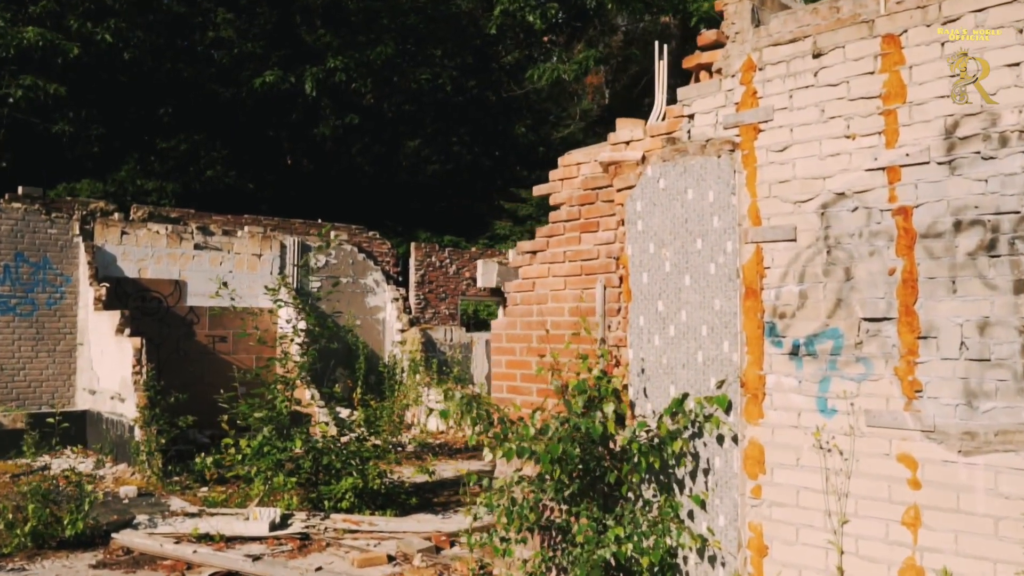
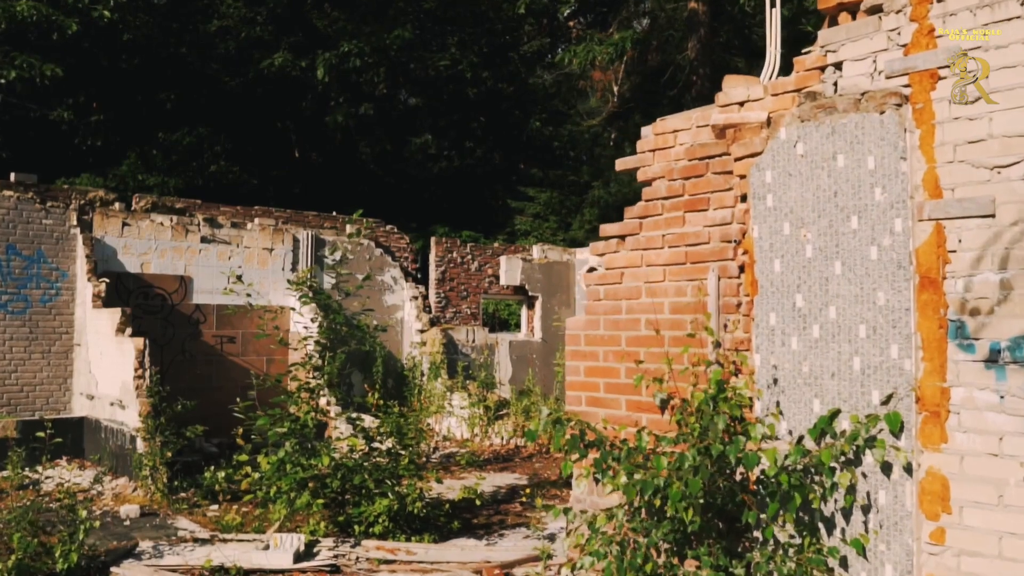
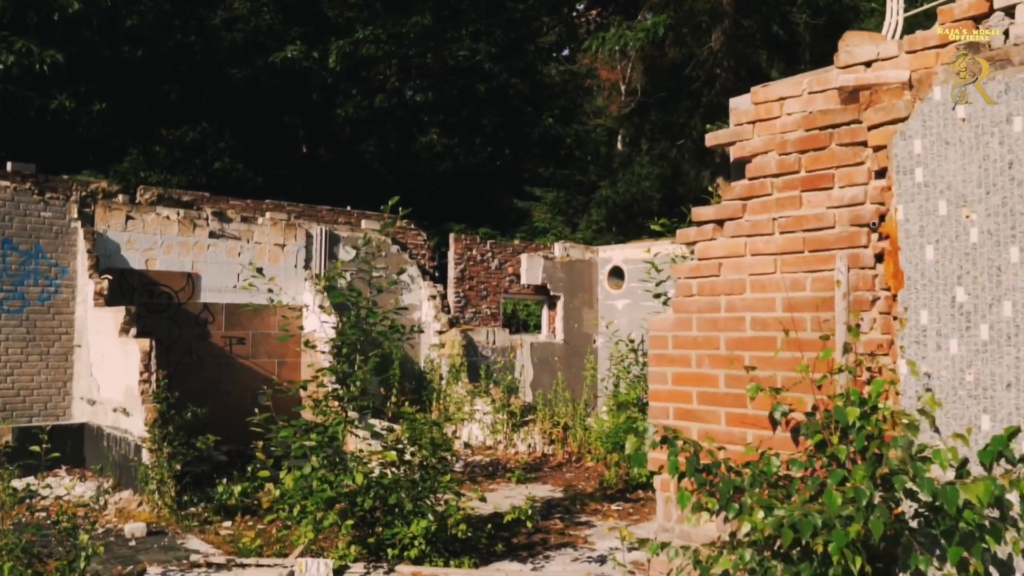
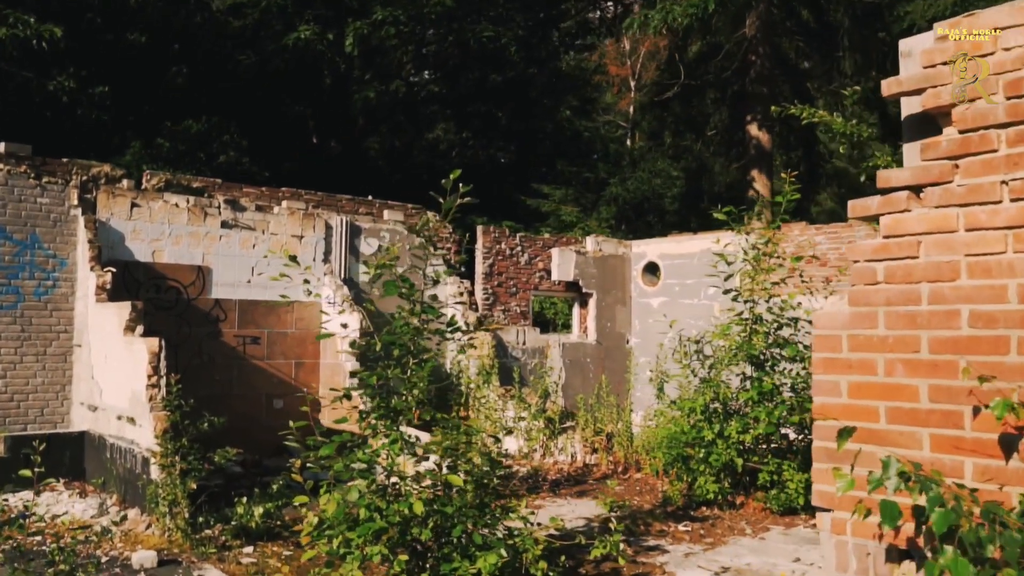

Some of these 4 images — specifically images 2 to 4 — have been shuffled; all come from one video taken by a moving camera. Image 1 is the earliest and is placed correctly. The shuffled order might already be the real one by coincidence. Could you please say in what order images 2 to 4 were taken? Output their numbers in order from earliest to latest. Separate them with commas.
2, 3, 4
